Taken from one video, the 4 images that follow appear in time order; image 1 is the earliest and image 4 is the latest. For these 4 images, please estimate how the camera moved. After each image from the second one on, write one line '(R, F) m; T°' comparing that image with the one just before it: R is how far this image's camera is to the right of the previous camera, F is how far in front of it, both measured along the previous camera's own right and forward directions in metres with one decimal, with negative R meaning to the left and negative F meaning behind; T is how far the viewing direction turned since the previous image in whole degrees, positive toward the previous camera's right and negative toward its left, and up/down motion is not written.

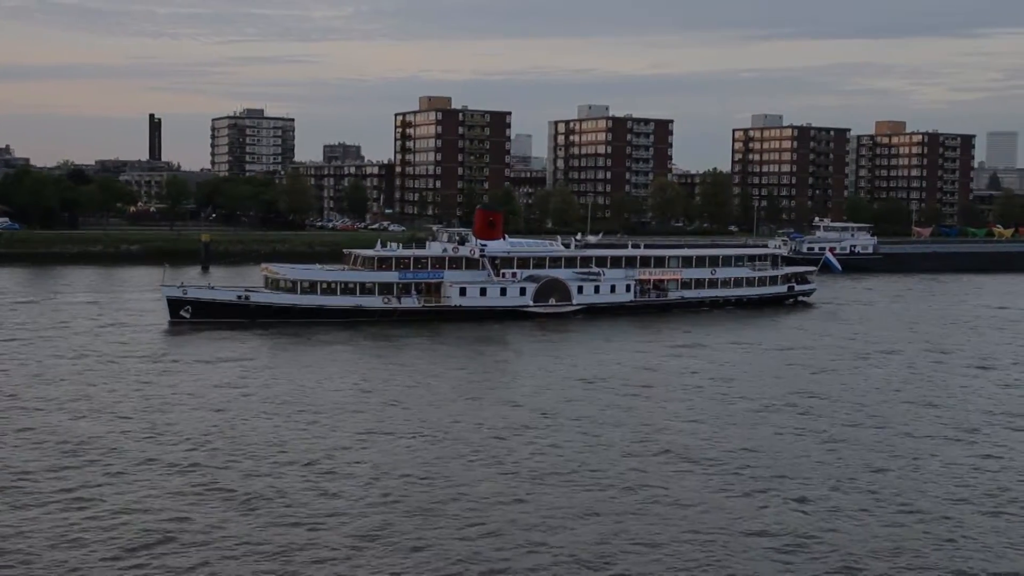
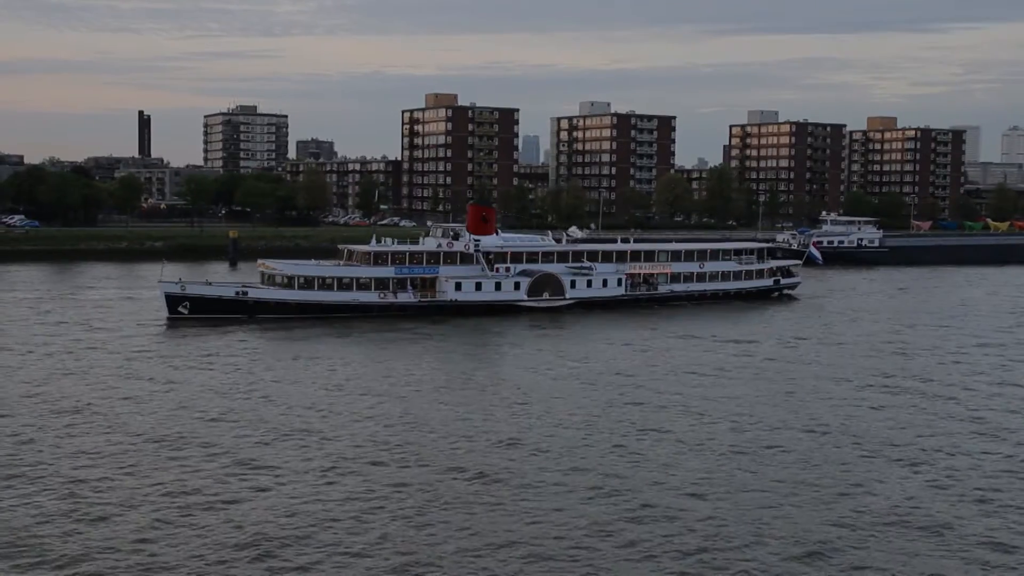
(-1.5, -0.7) m; +1°
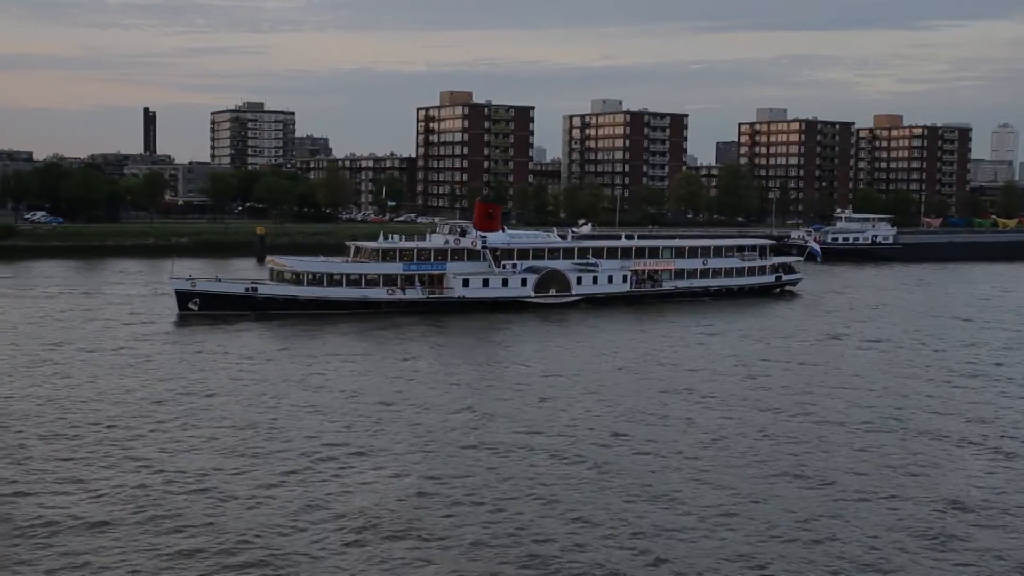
(-0.9, -0.5) m; 0°
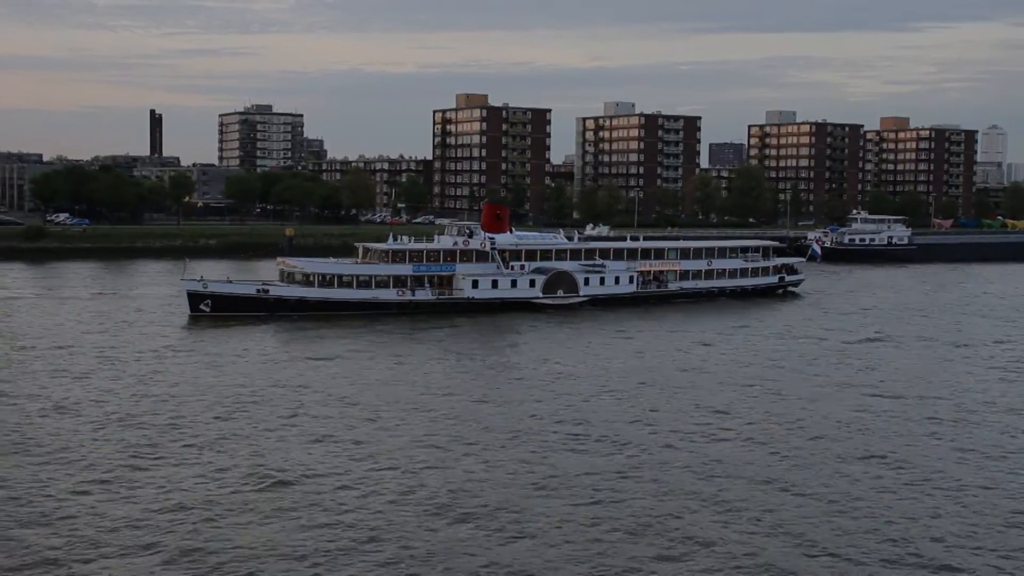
(-1.0, -0.5) m; 0°
